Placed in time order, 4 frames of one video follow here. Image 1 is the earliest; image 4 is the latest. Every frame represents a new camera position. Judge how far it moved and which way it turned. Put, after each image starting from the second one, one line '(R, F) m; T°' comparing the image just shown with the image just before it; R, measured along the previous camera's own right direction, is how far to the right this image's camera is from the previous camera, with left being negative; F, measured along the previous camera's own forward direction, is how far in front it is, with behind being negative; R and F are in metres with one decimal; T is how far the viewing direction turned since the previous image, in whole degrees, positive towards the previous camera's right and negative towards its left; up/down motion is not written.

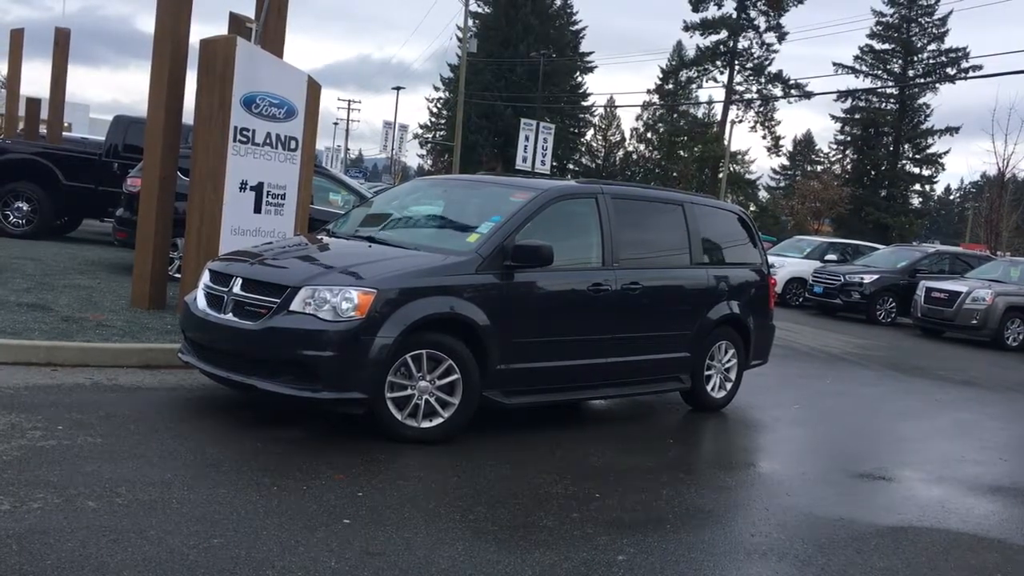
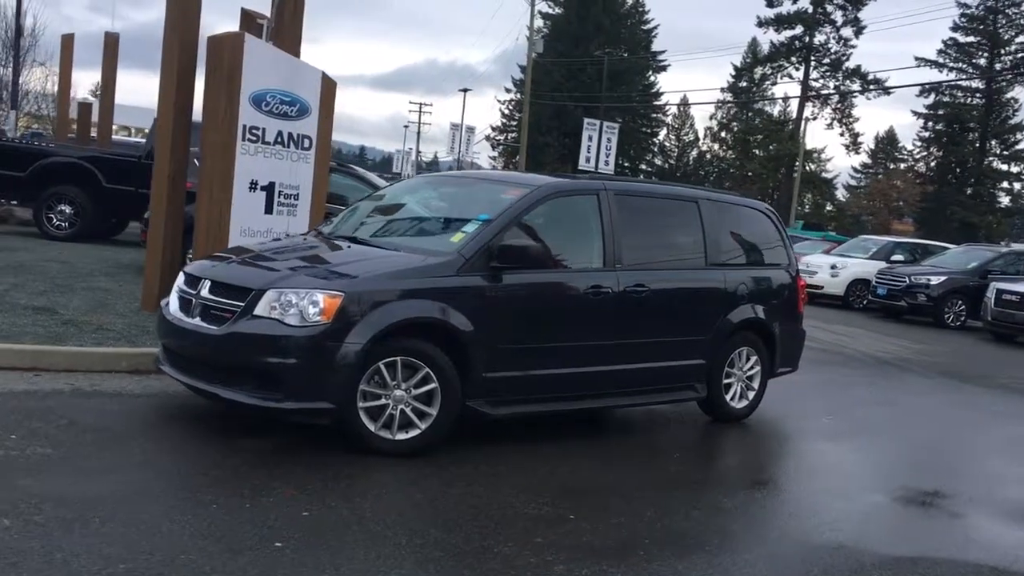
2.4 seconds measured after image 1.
(+0.6, +0.5) m; -4°
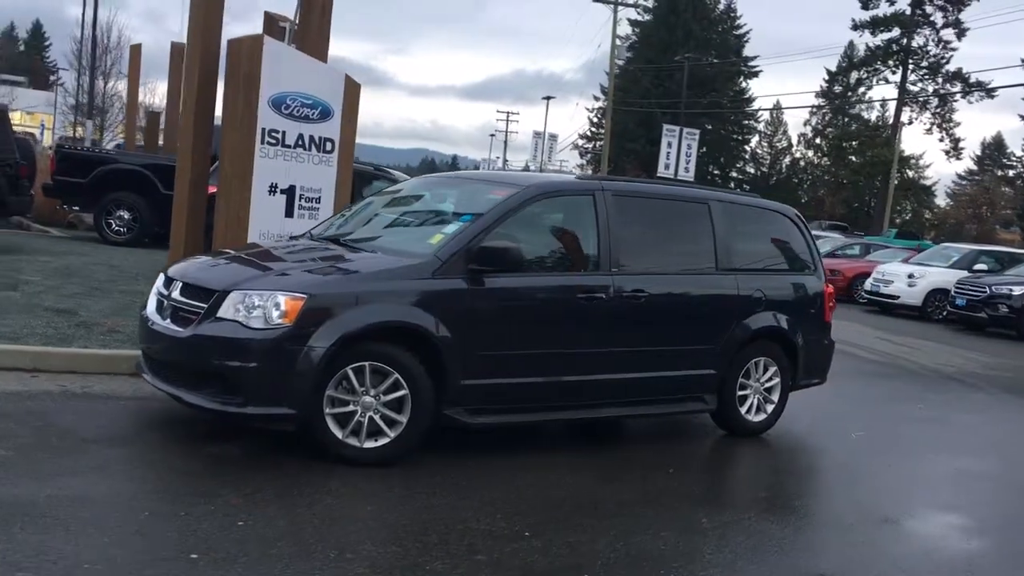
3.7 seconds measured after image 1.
(+0.7, +0.3) m; -5°
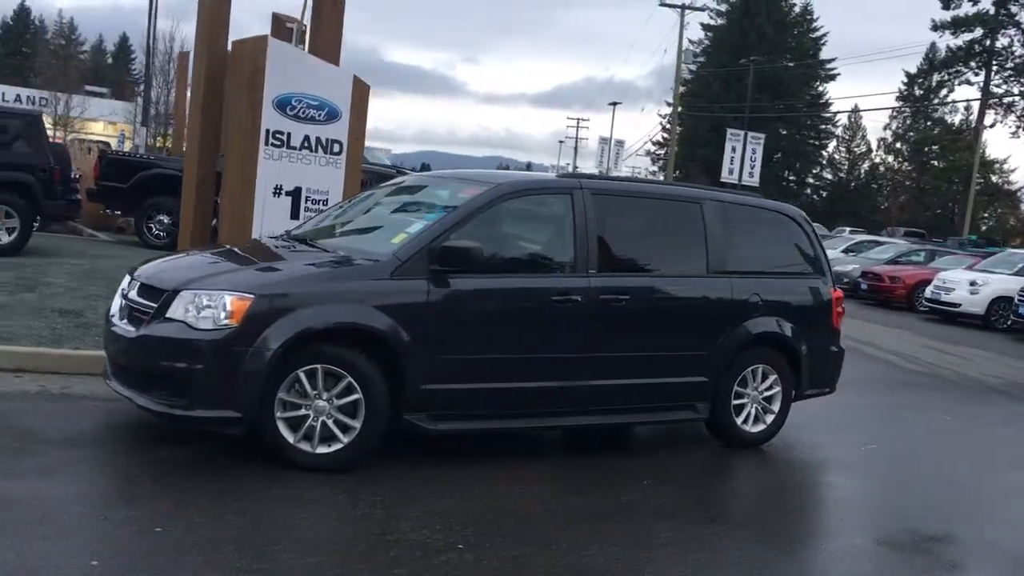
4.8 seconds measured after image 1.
(+0.7, +0.3) m; -4°
